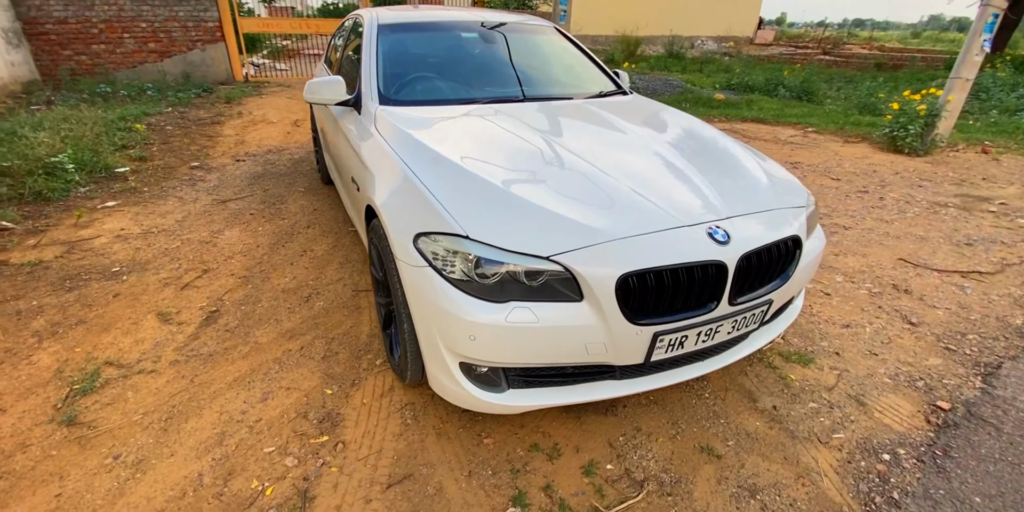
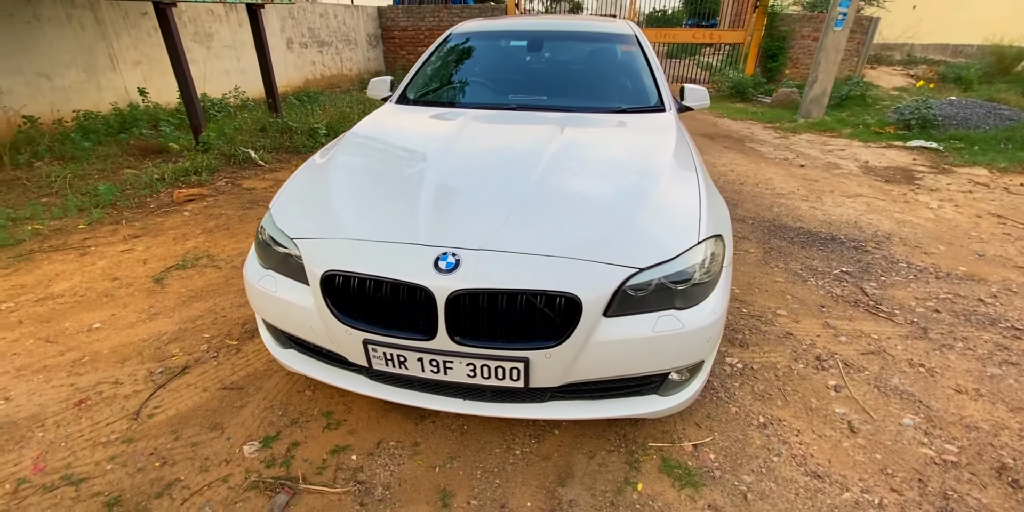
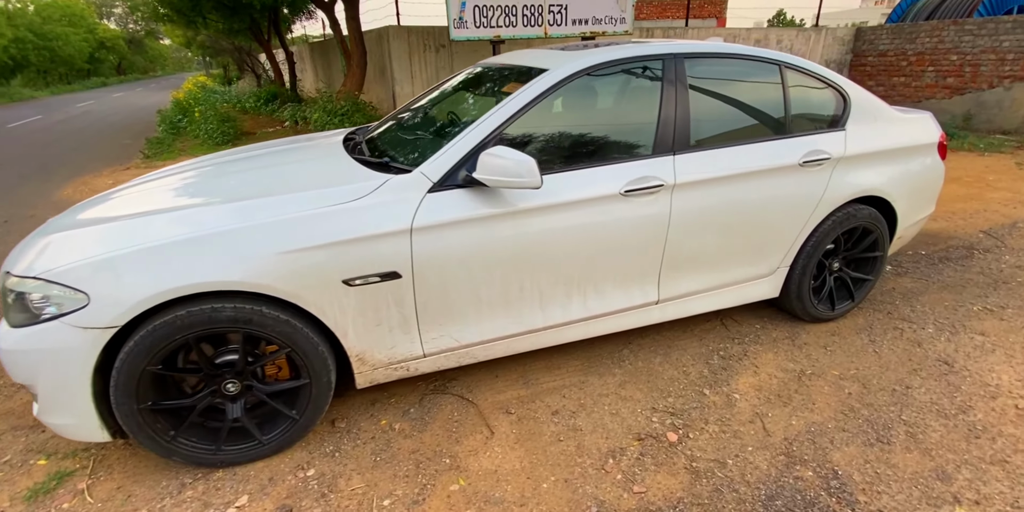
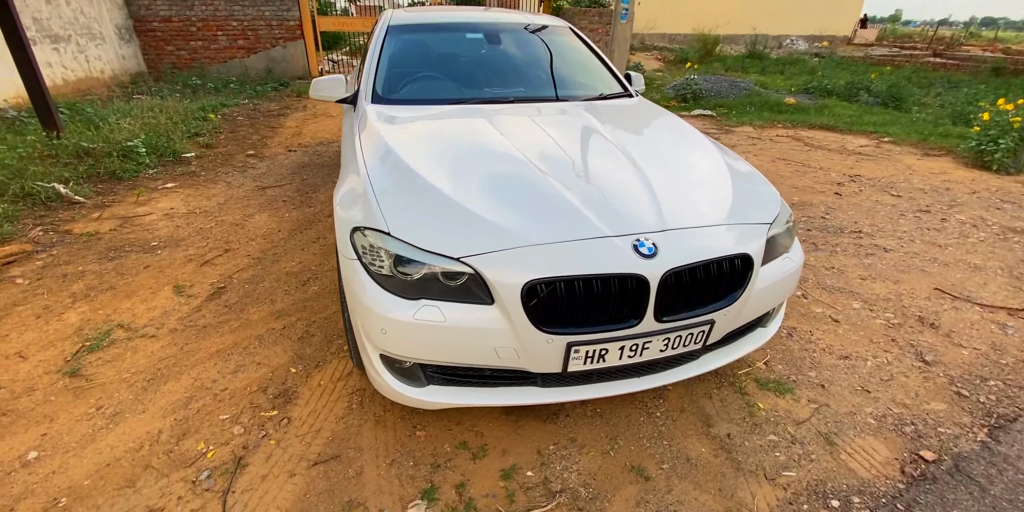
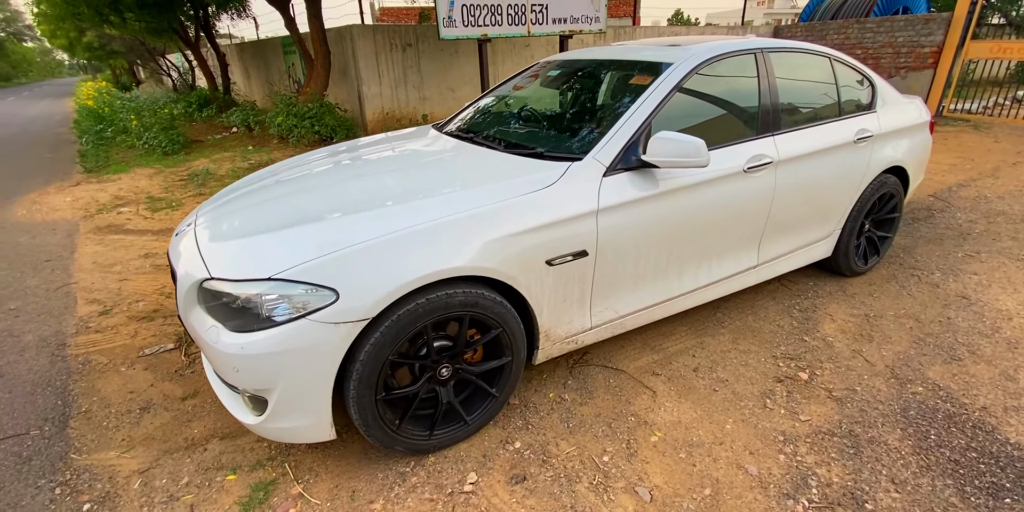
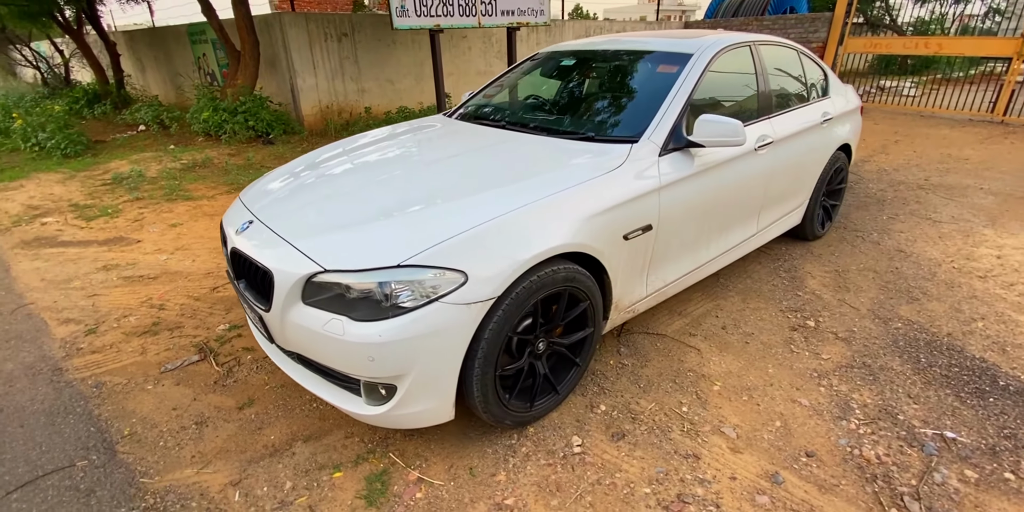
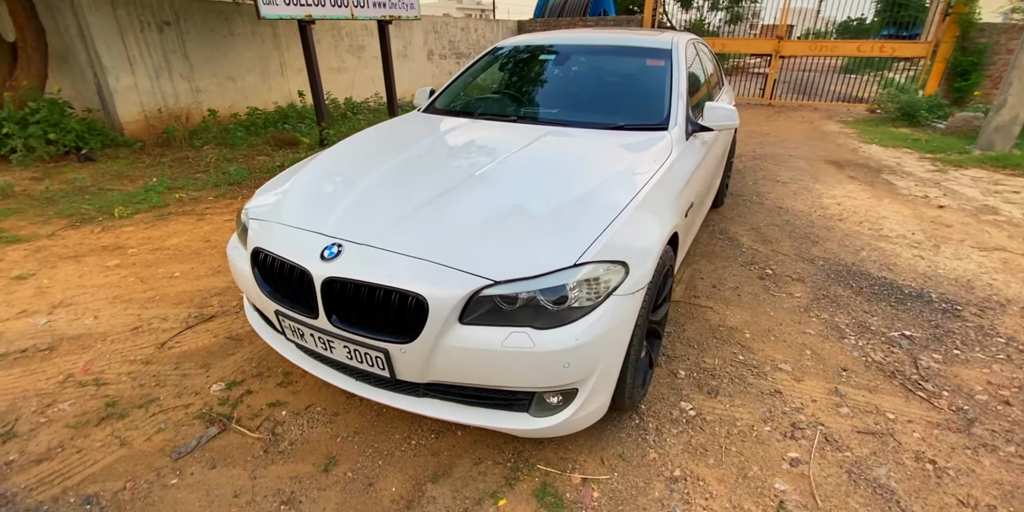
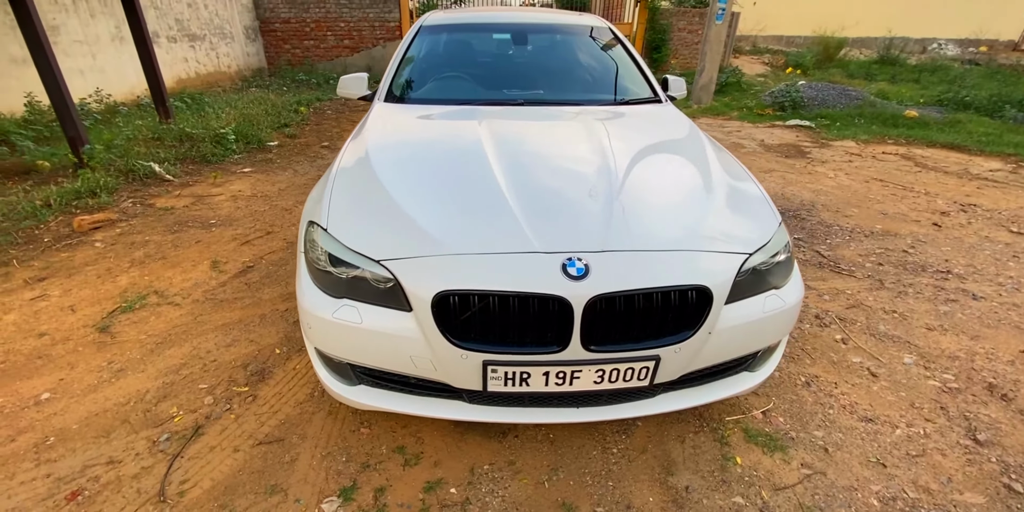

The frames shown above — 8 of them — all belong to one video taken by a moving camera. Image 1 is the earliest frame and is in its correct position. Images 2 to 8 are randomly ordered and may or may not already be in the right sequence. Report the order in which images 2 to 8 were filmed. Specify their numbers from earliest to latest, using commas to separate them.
4, 8, 2, 7, 6, 5, 3
